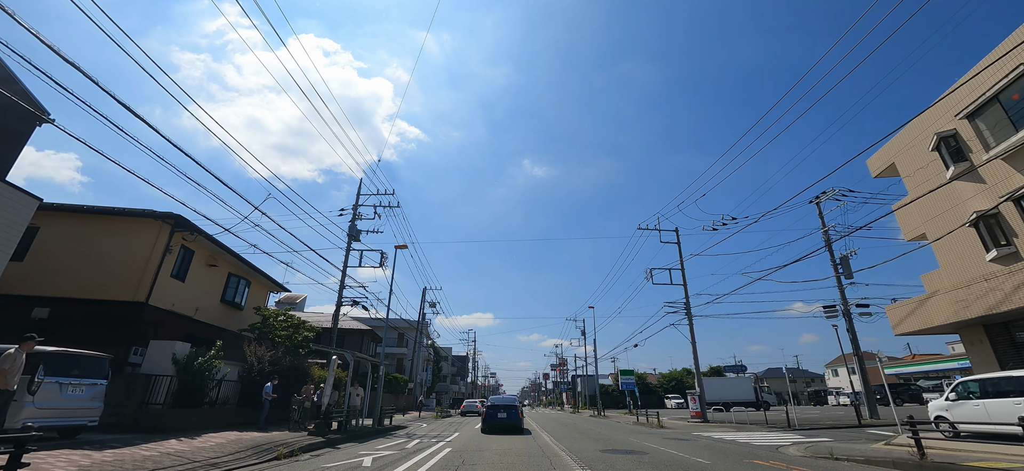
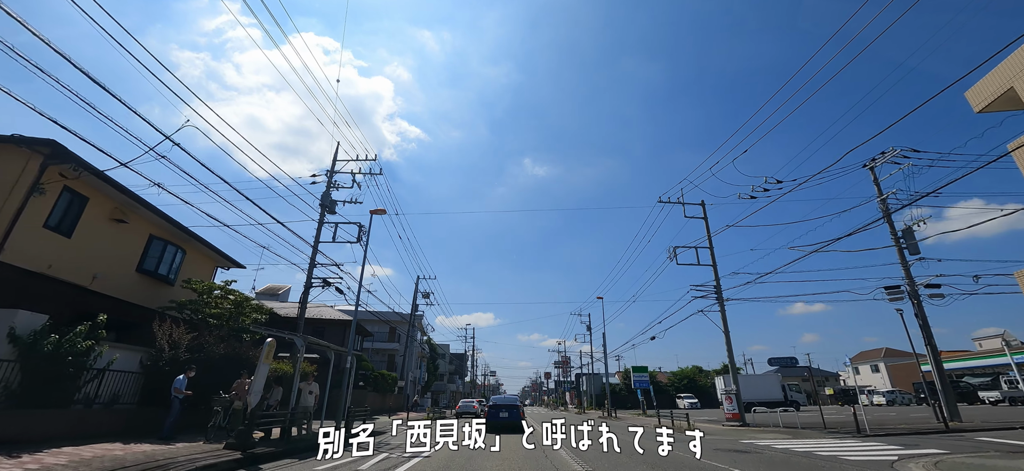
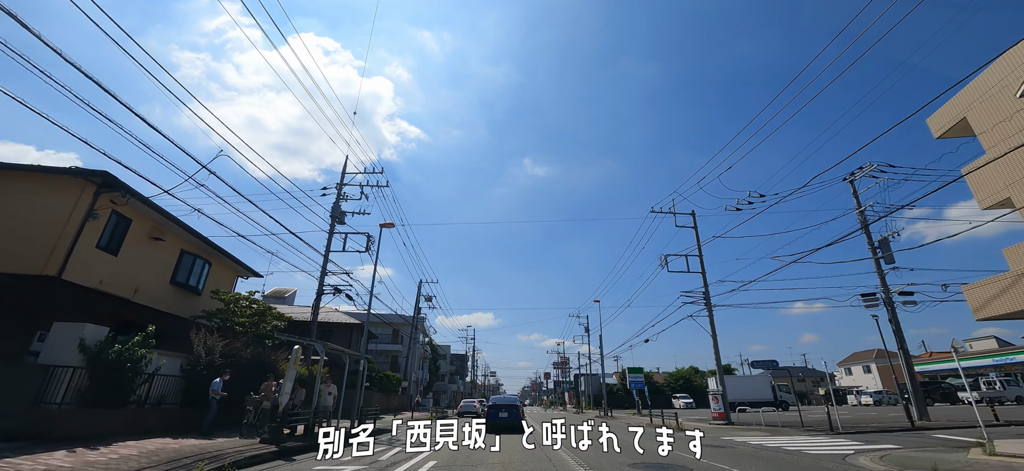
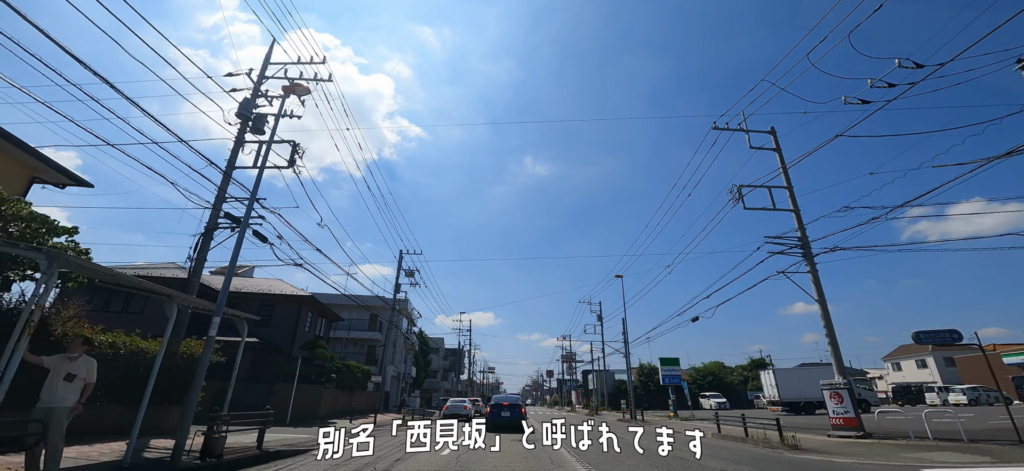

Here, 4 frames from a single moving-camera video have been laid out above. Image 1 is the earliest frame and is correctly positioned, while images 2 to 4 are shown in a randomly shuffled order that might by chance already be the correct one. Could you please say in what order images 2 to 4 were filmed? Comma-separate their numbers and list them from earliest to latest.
3, 2, 4
